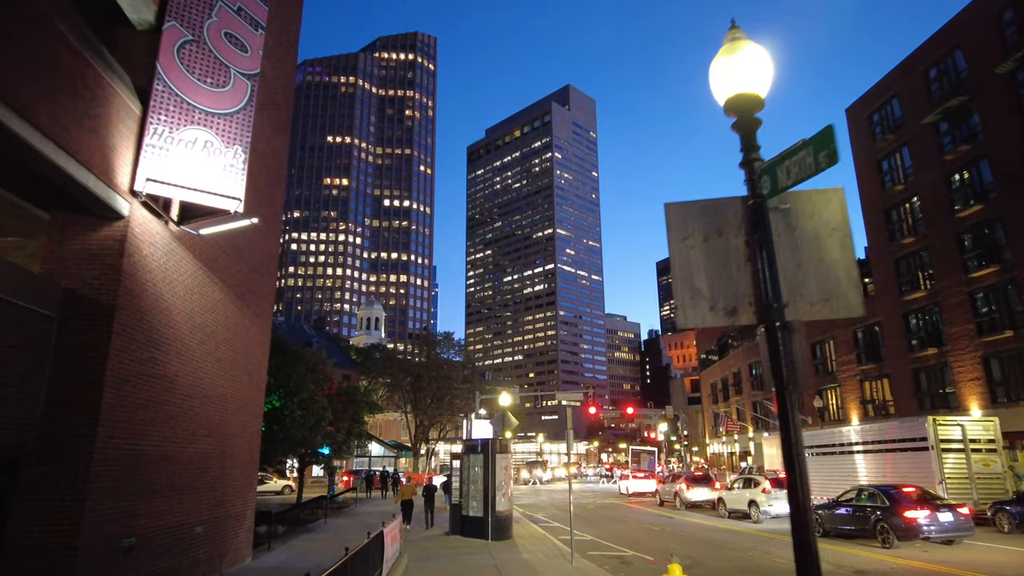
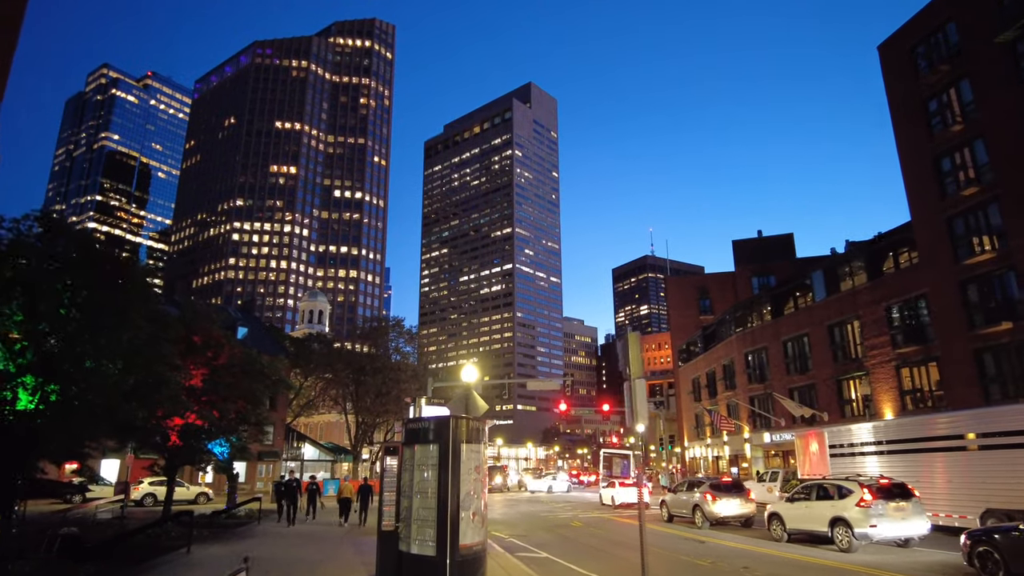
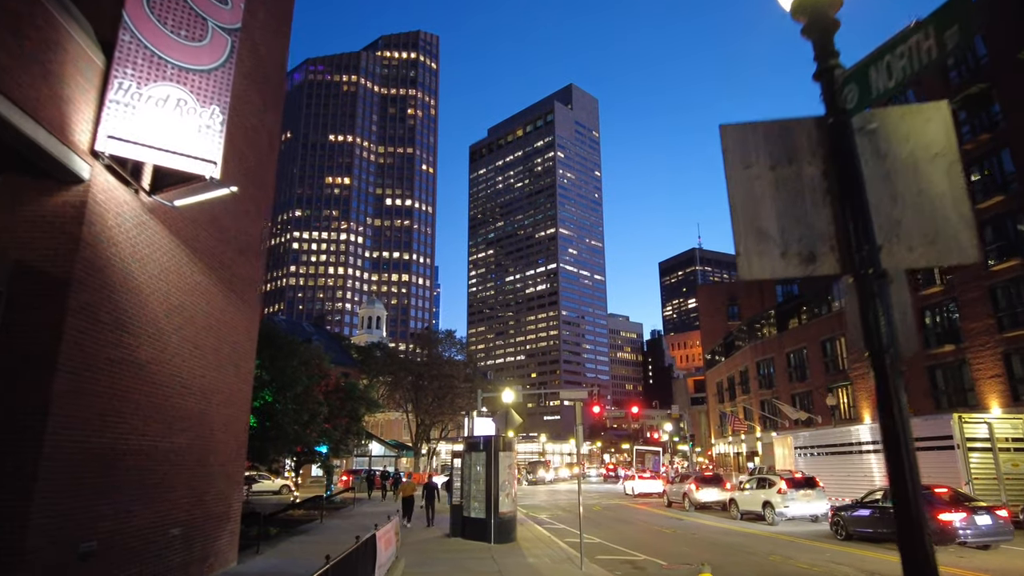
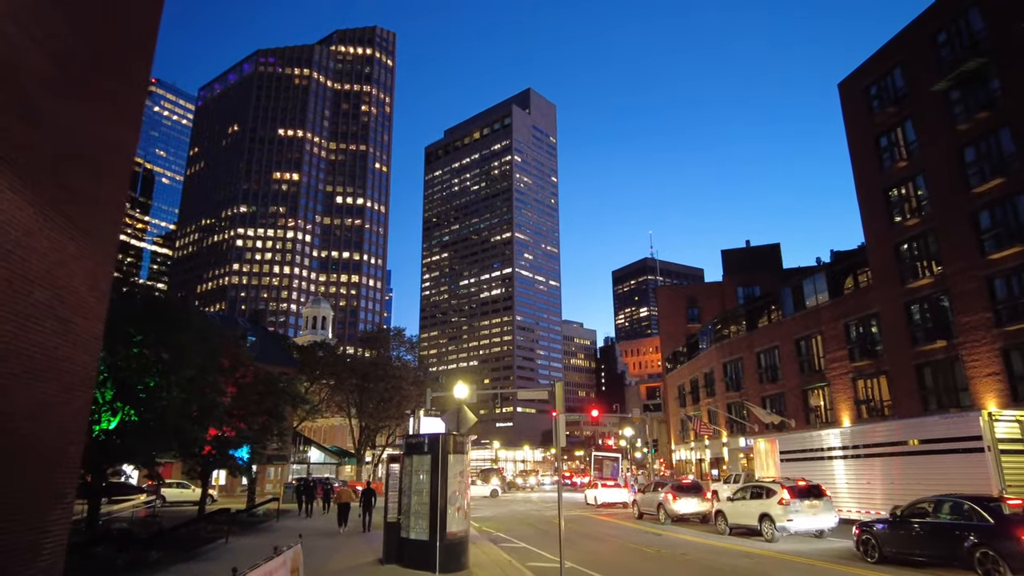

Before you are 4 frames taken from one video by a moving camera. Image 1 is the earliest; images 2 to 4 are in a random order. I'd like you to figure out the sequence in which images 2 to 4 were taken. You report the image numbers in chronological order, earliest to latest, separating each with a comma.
3, 4, 2
